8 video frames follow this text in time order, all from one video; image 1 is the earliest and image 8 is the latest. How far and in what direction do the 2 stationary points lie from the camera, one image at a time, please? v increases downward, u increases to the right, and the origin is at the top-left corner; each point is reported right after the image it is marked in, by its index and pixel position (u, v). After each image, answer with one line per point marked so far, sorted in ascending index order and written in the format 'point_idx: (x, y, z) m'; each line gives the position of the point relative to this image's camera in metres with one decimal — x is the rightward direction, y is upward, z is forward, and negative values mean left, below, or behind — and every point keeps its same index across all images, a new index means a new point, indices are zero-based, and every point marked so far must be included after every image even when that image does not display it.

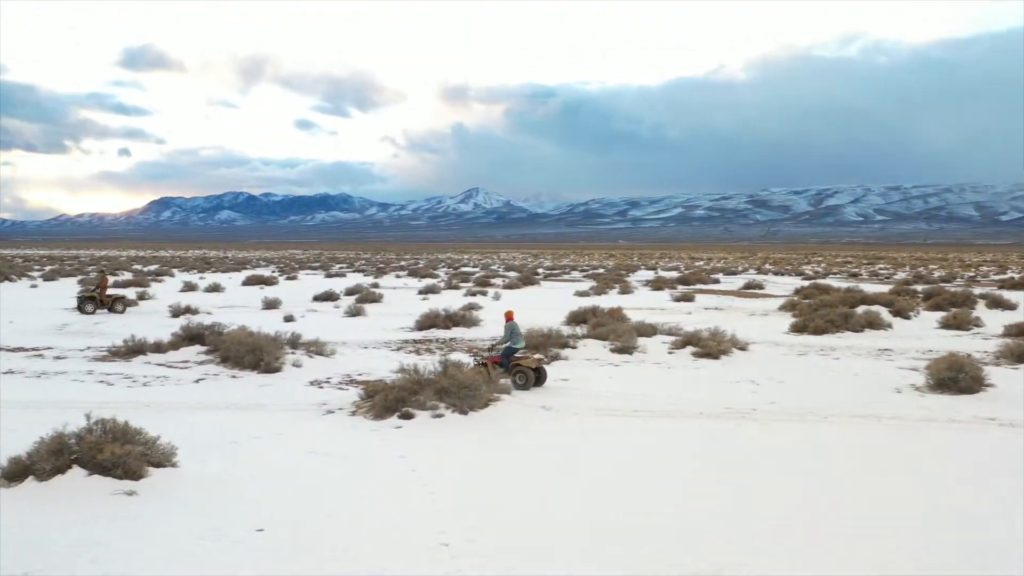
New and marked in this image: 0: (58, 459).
0: (-2.7, -1.0, +6.9) m
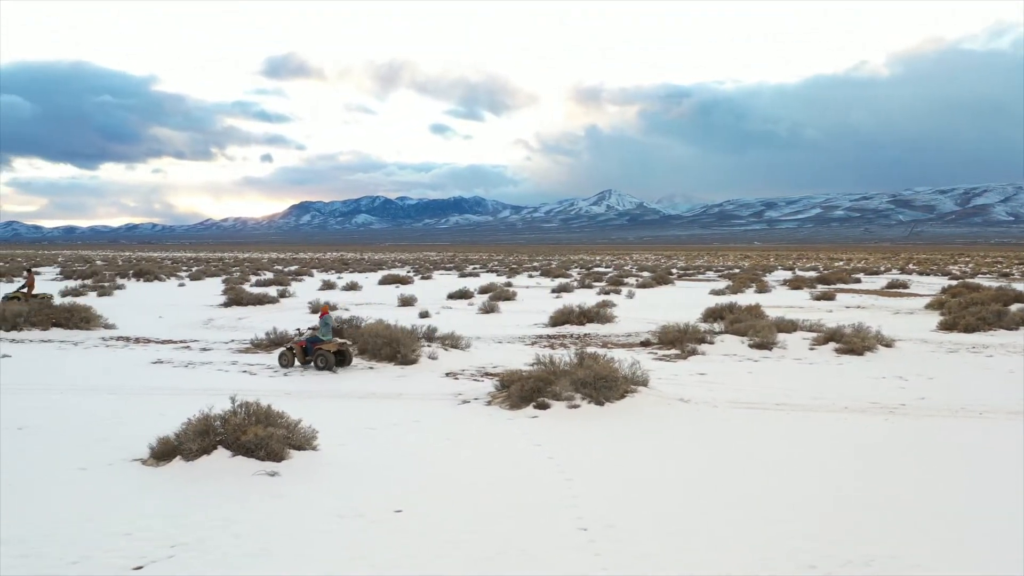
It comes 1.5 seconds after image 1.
0: (-1.9, -0.9, +7.1) m
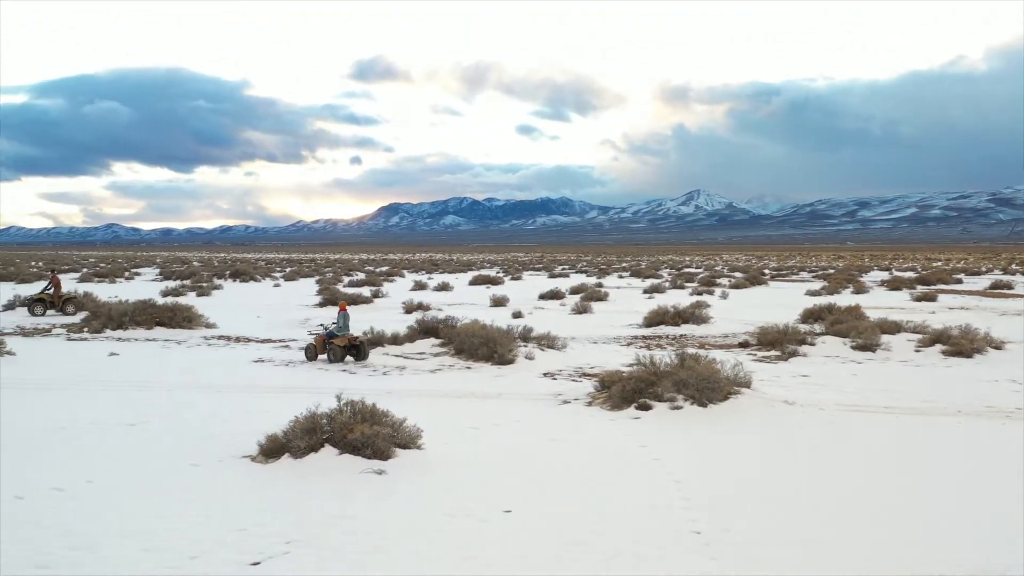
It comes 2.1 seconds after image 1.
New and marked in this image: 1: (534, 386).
0: (-1.2, -0.9, +7.1) m
1: (+0.2, -0.9, +10.9) m
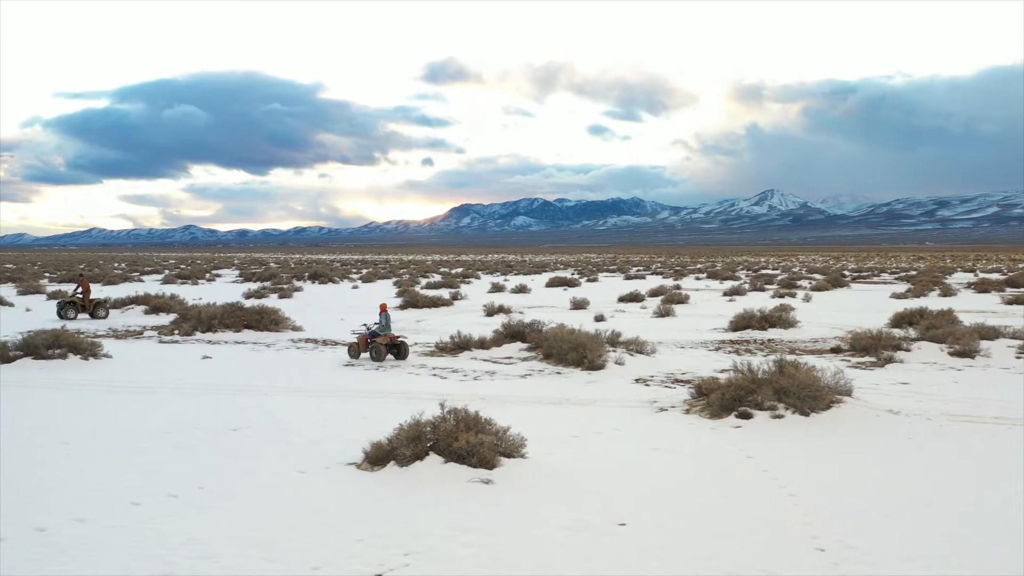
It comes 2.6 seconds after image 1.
0: (-0.6, -1.0, +7.1) m
1: (+1.1, -1.0, +10.8) m
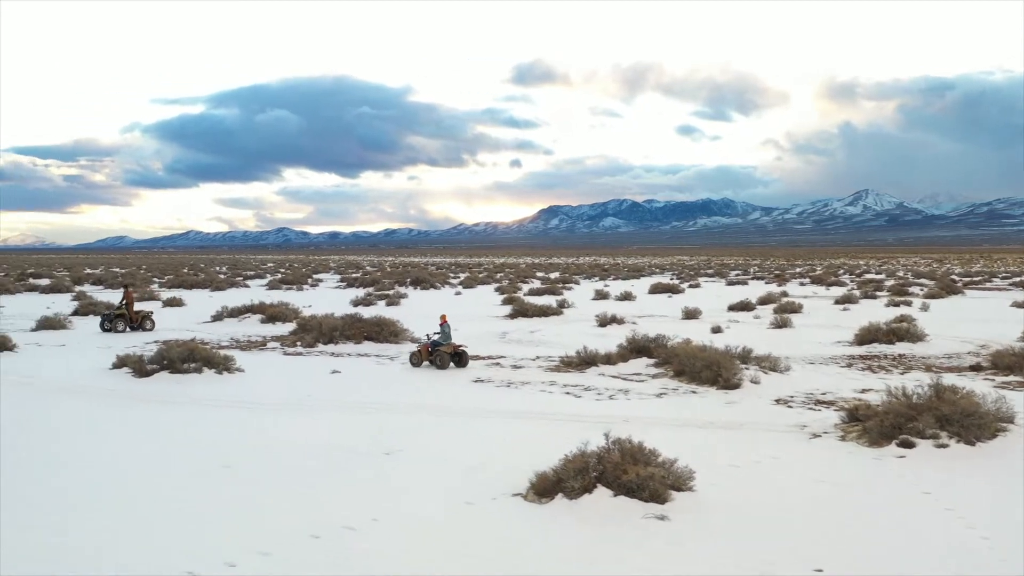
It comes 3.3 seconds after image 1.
0: (+0.4, -1.2, +7.0) m
1: (+2.4, -1.2, +10.5) m
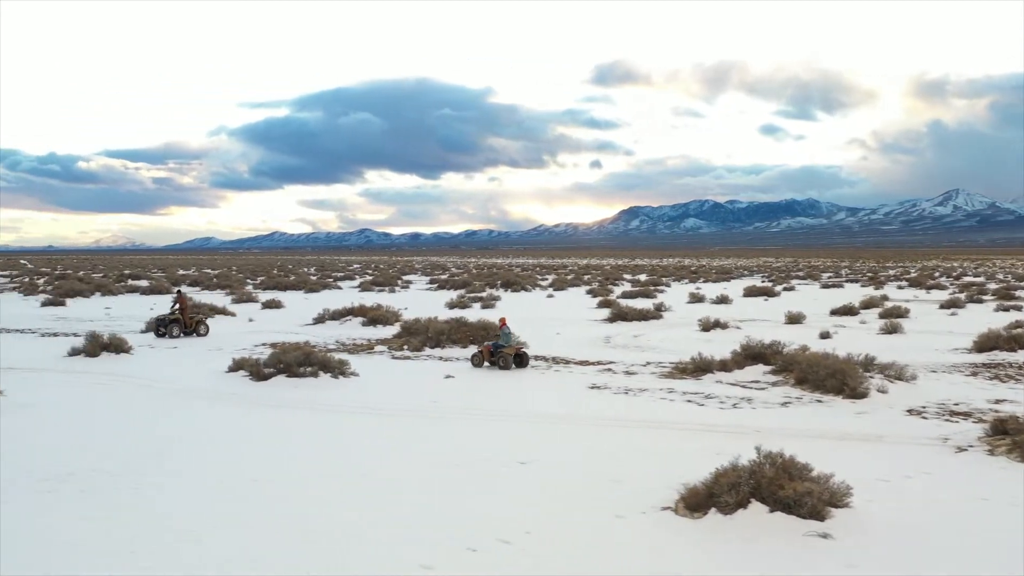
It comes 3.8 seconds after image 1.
0: (+1.4, -1.2, +6.8) m
1: (+3.5, -1.2, +10.2) m
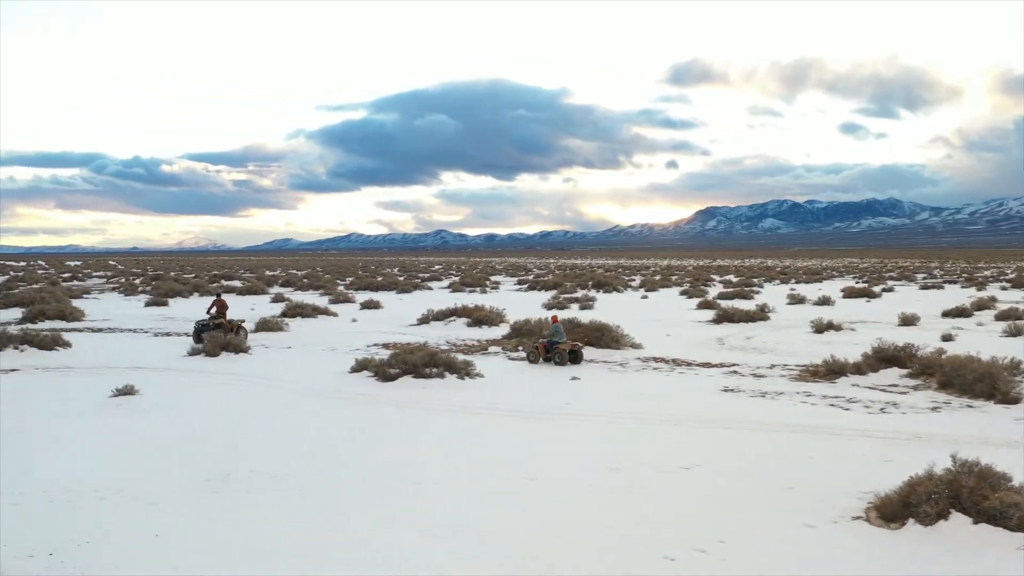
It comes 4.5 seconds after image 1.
0: (+2.4, -1.2, +6.5) m
1: (+4.8, -1.2, +9.7) m
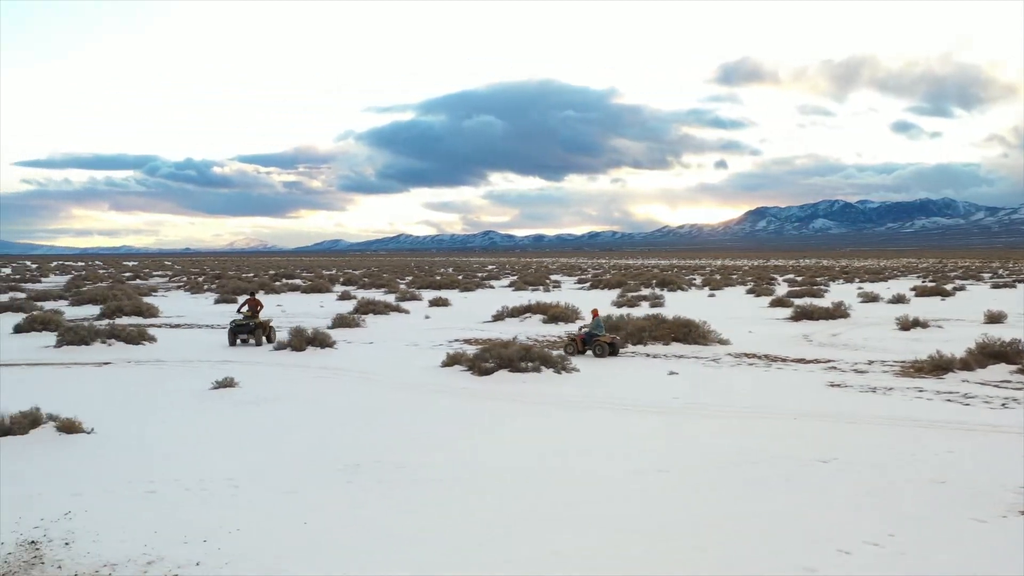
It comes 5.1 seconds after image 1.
0: (+3.3, -1.1, +6.2) m
1: (+5.8, -1.2, +9.4) m
